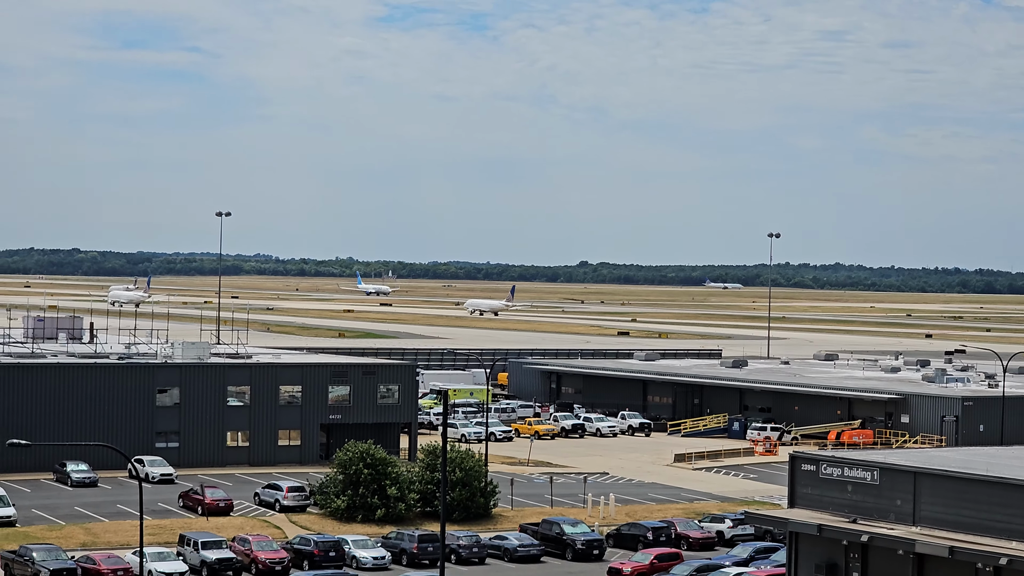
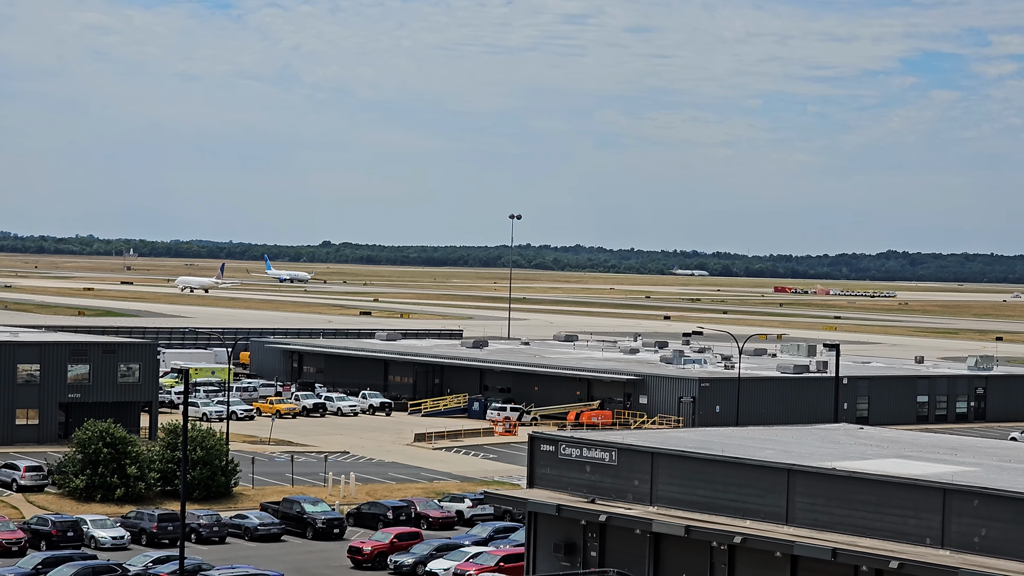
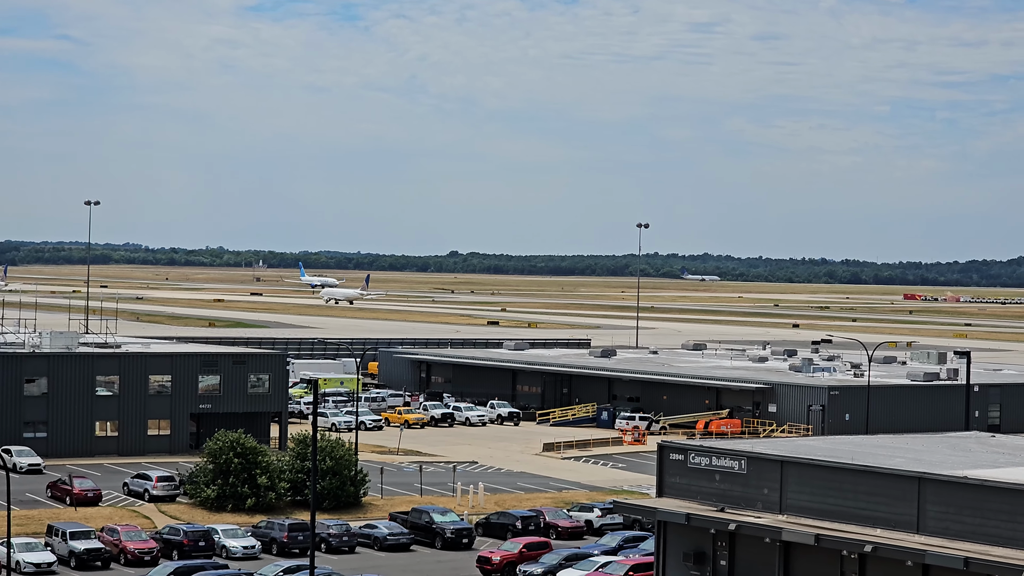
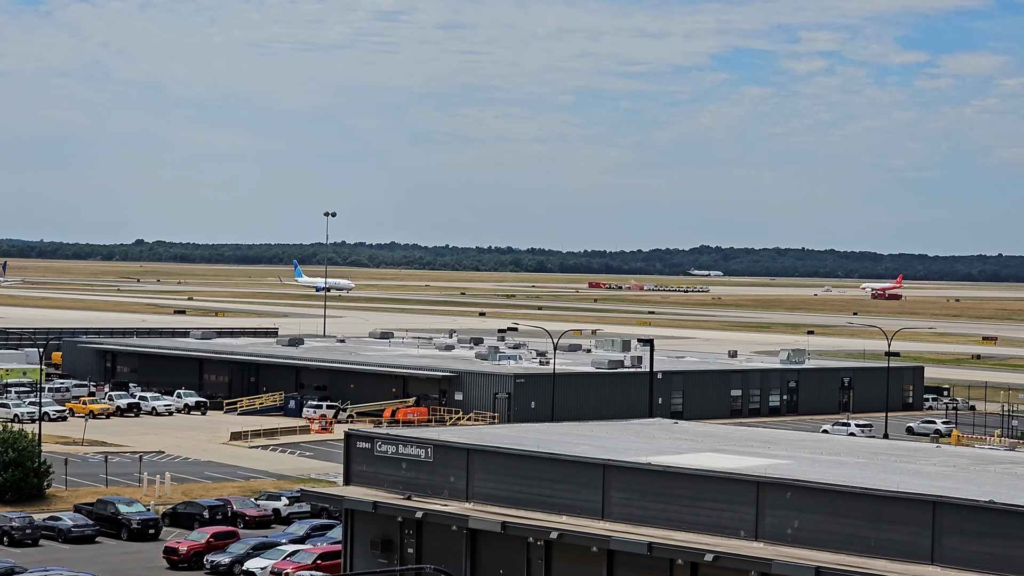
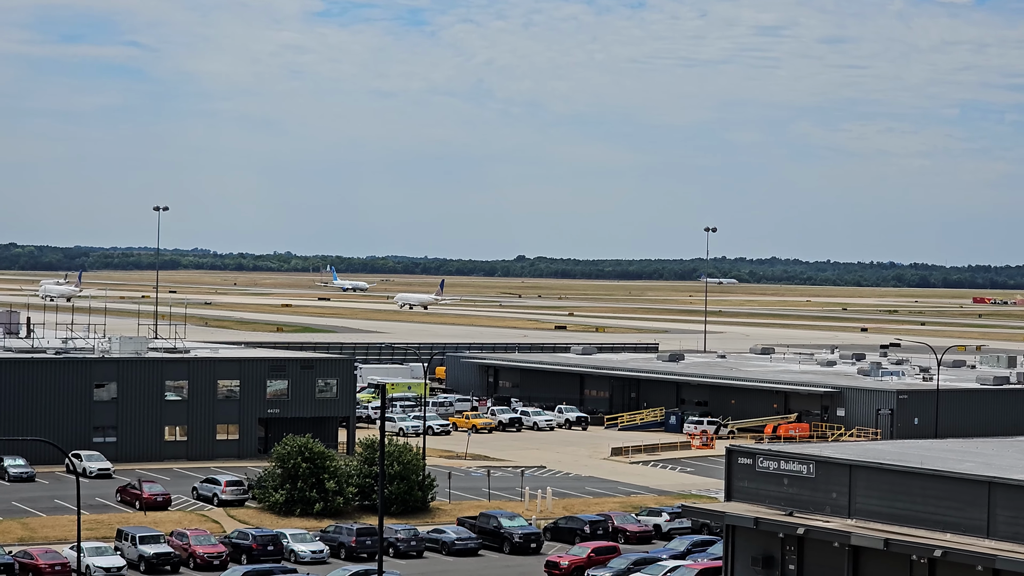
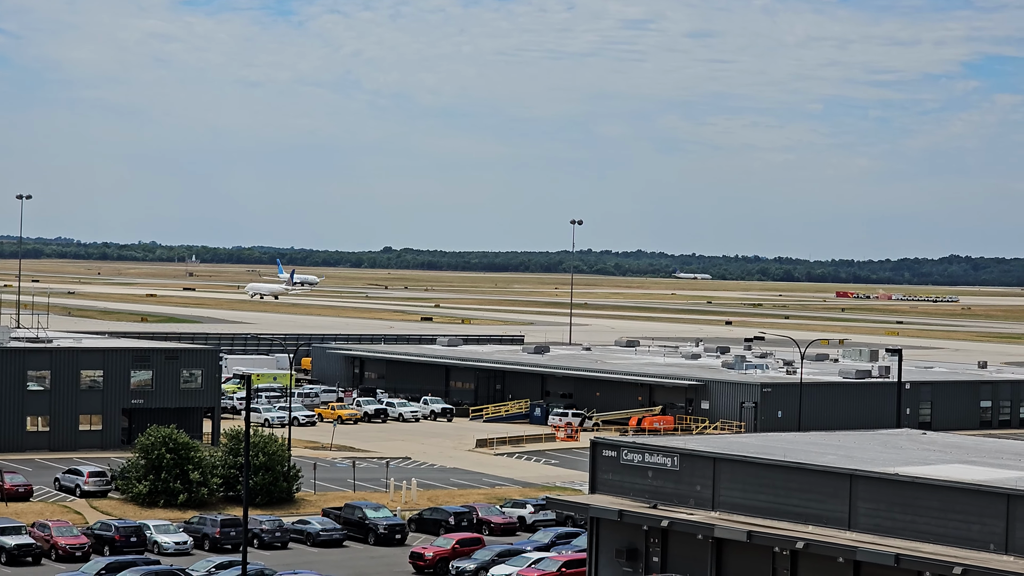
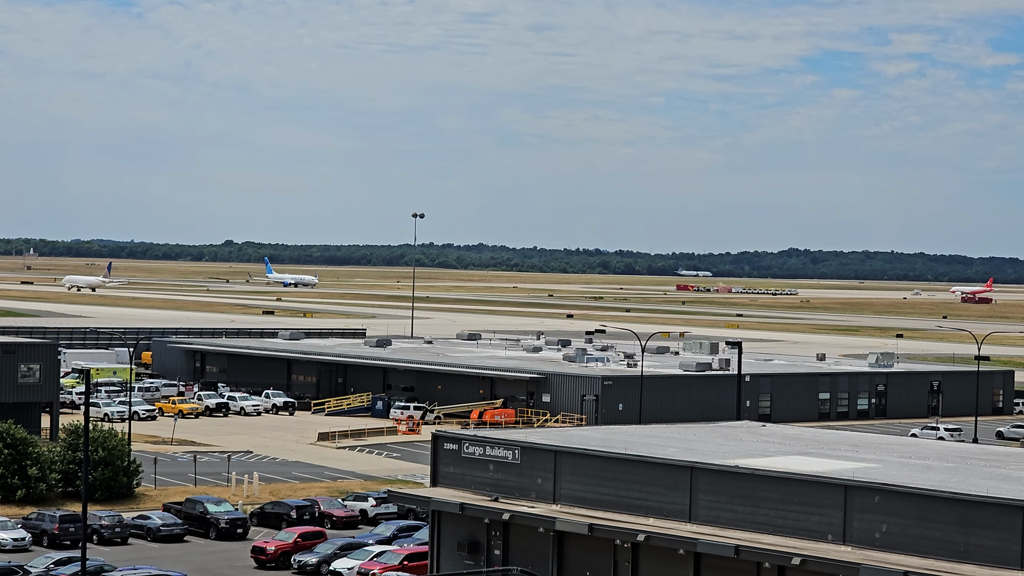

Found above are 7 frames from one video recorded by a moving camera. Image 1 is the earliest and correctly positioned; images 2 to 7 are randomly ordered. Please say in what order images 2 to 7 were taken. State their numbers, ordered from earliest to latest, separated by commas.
5, 3, 6, 2, 7, 4
